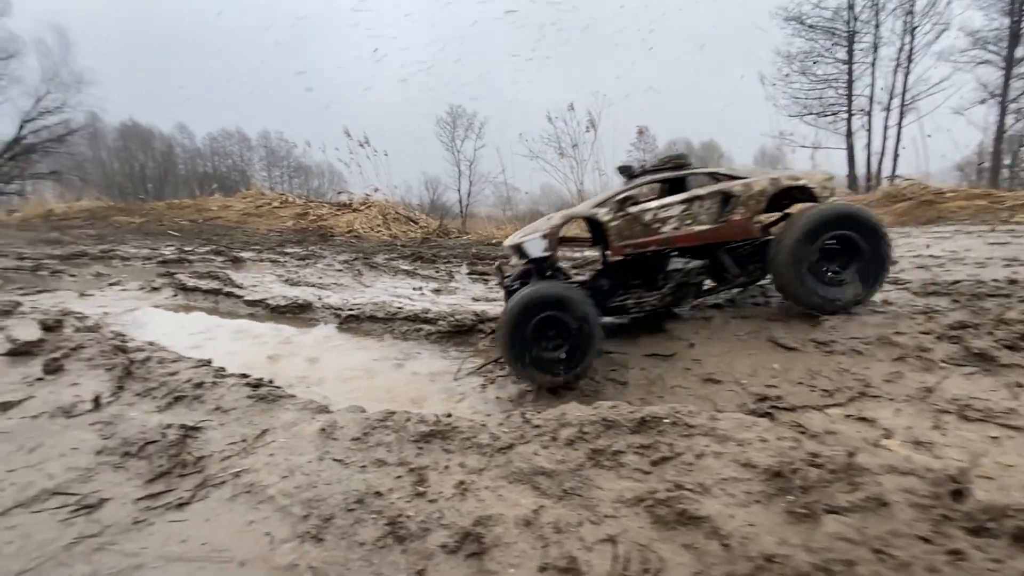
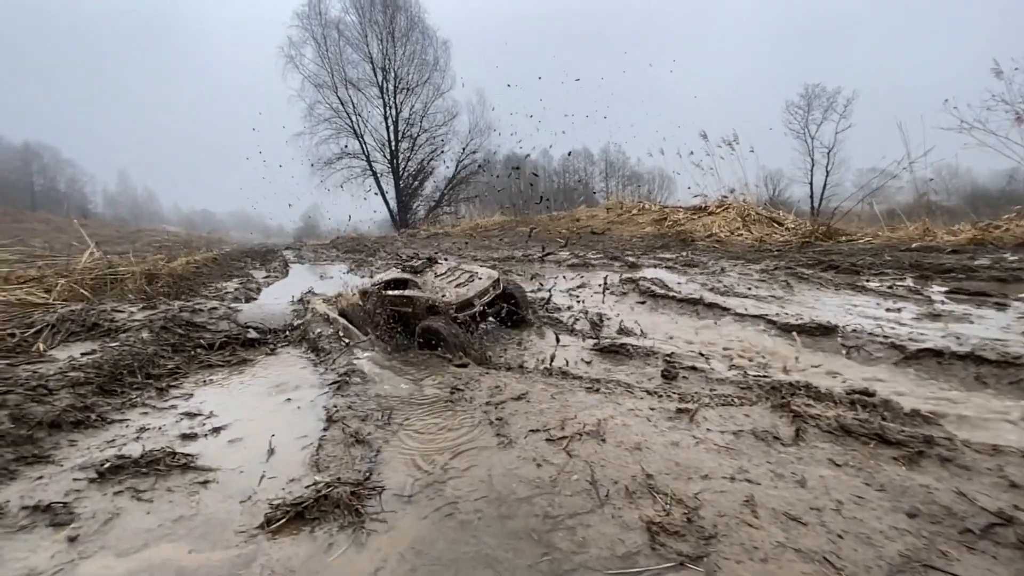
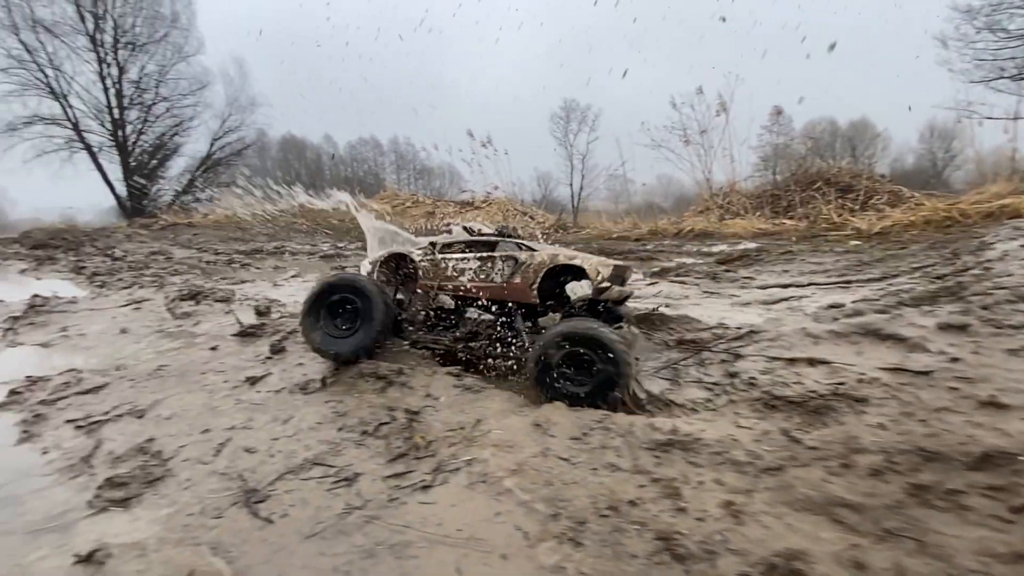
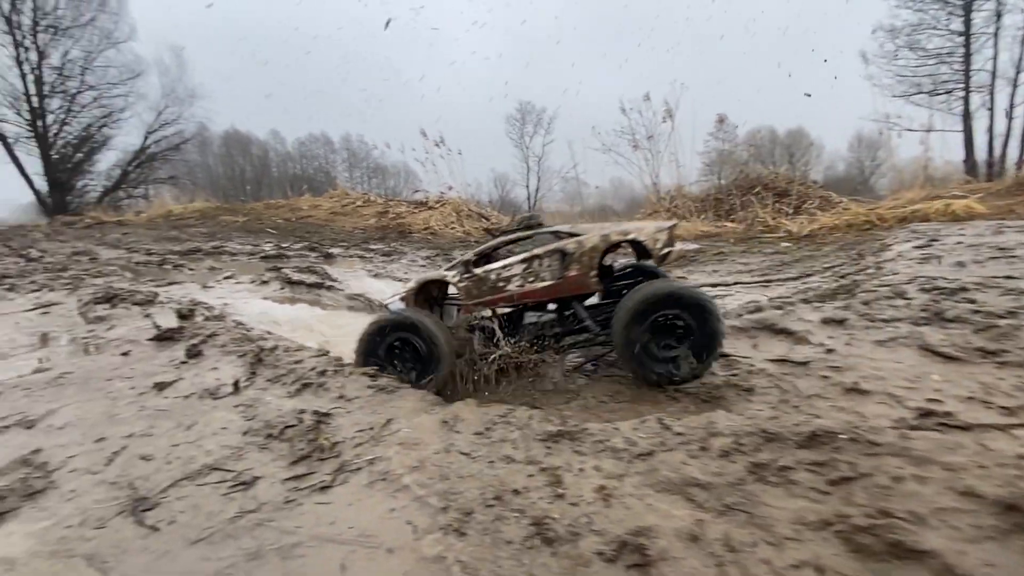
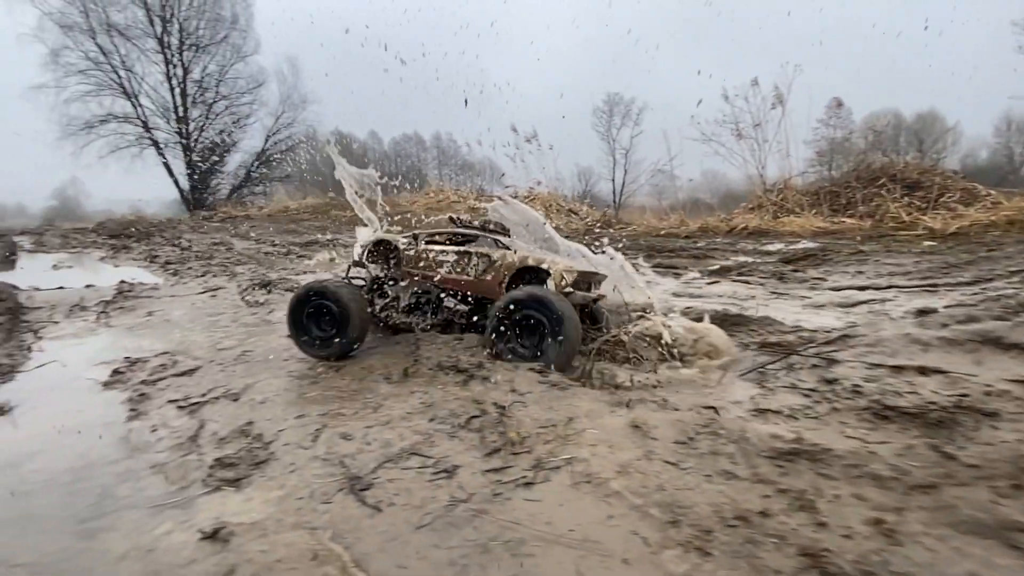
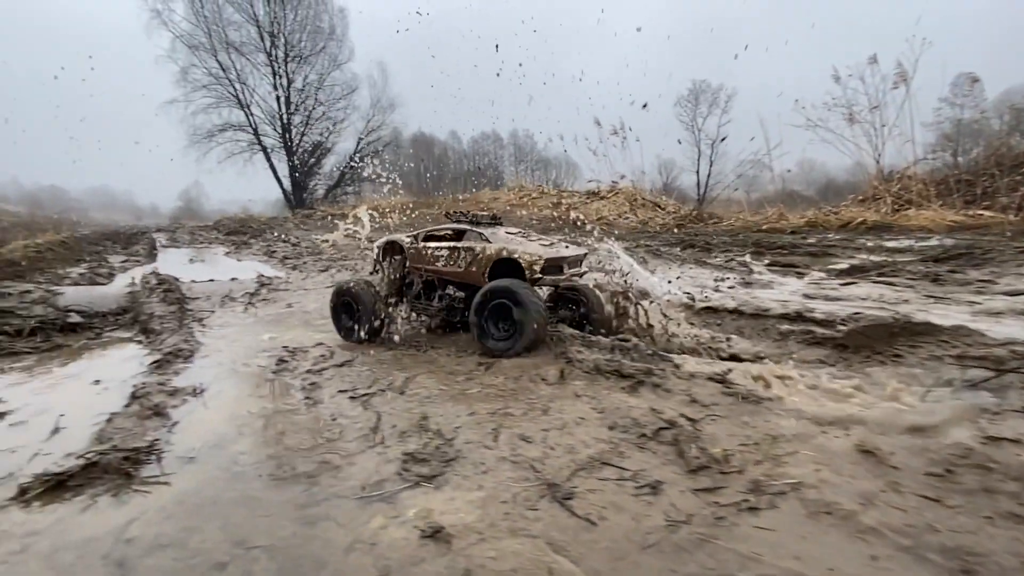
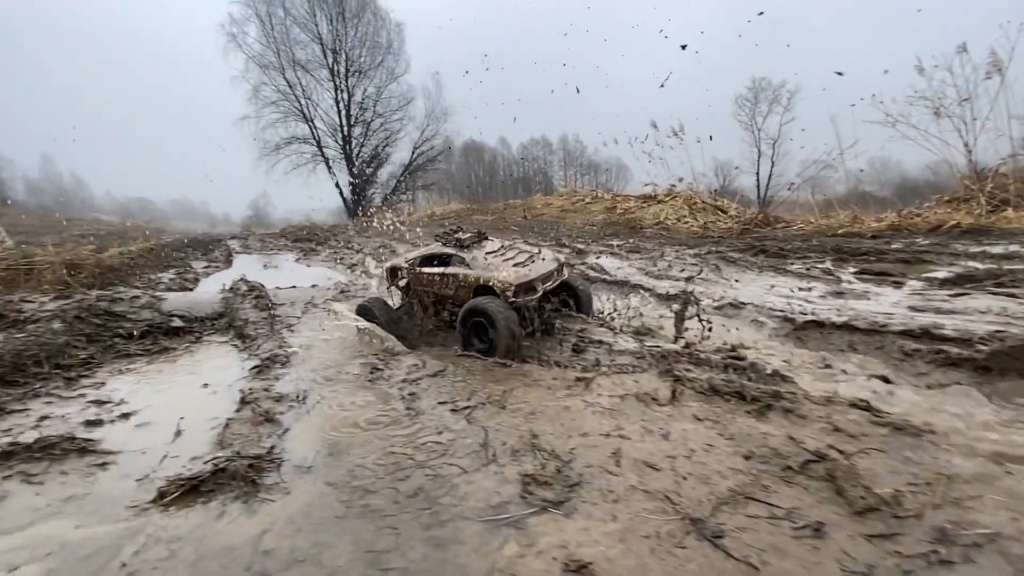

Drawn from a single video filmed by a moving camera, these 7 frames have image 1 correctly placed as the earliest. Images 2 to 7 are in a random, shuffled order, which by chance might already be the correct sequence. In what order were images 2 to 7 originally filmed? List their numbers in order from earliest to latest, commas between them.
4, 3, 5, 6, 7, 2
